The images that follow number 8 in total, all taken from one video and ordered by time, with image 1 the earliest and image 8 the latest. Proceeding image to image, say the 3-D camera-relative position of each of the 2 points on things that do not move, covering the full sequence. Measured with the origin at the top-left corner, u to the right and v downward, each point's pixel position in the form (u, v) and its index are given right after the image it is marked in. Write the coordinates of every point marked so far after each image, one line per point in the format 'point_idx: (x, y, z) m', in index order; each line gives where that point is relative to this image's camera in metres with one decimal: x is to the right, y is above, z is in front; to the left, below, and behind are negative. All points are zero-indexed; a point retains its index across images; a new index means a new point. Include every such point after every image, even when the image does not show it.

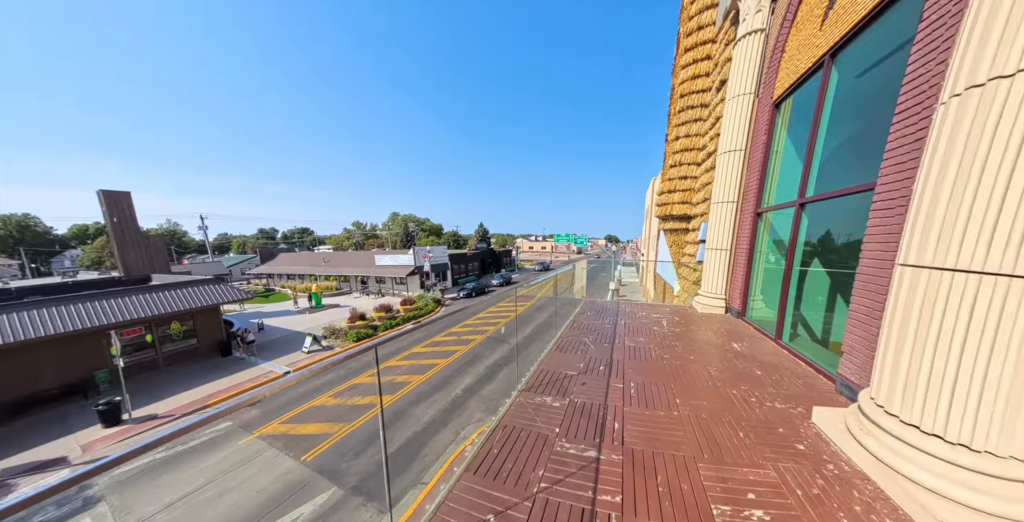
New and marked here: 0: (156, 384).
0: (-12.5, -4.4, +10.3) m
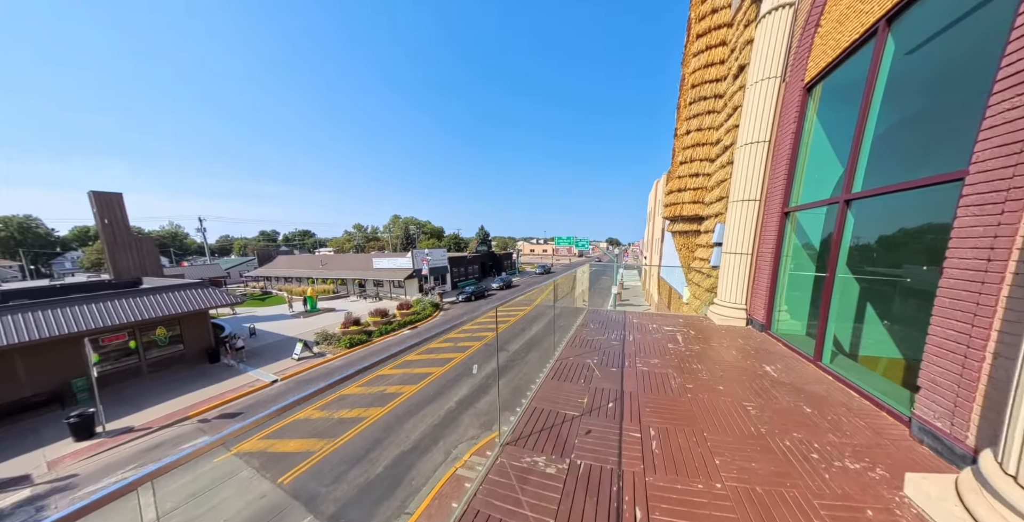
0: (-12.6, -4.5, +9.8) m
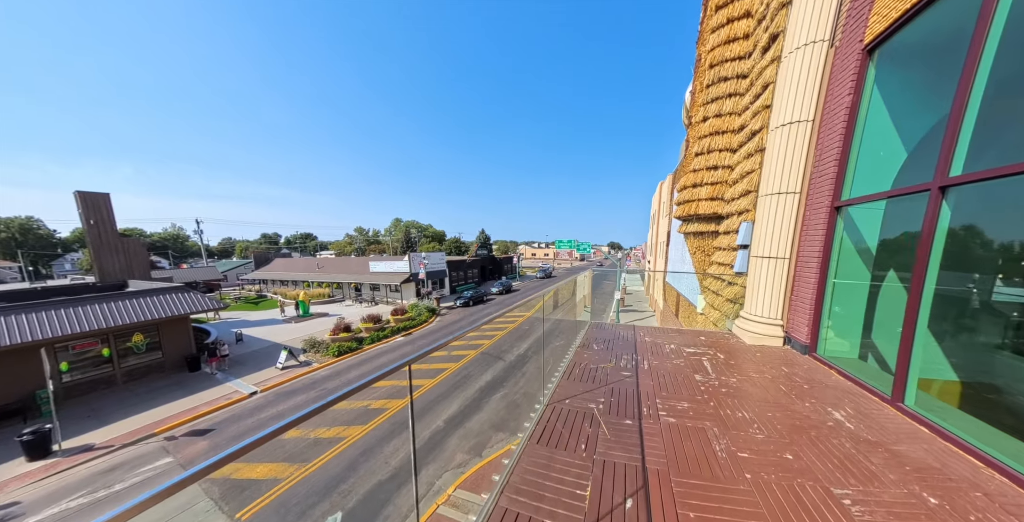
0: (-12.7, -4.6, +9.2) m
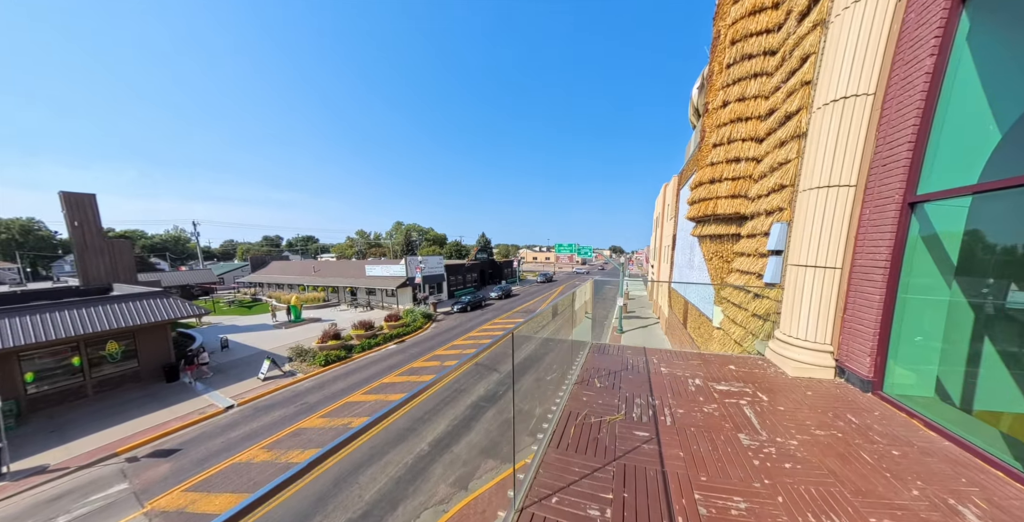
0: (-12.9, -4.7, +8.5) m
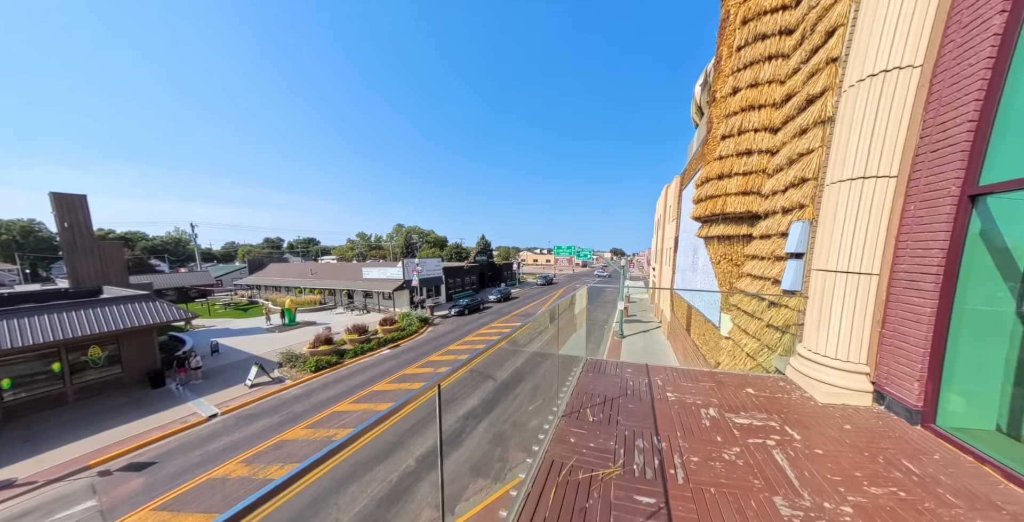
0: (-13.0, -4.7, +8.2) m
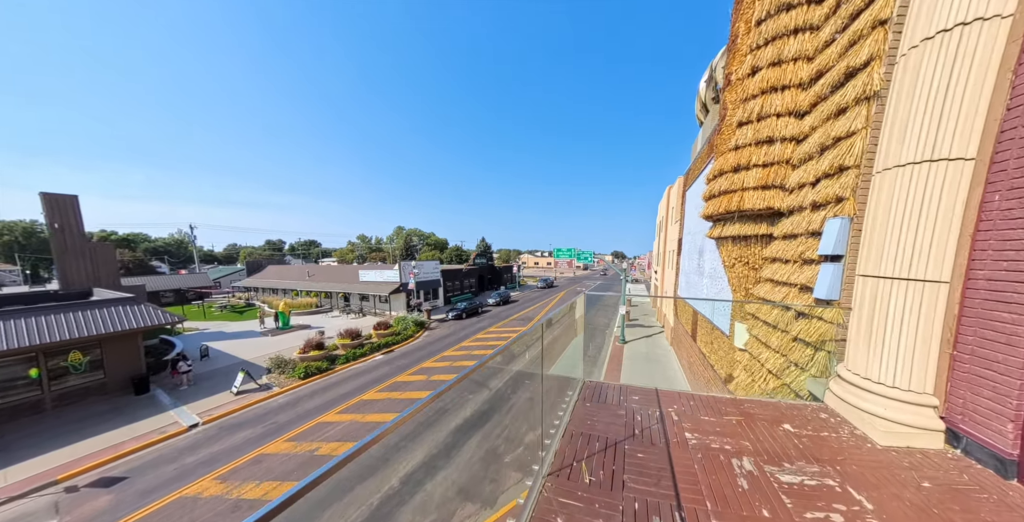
0: (-13.1, -4.8, +7.8) m
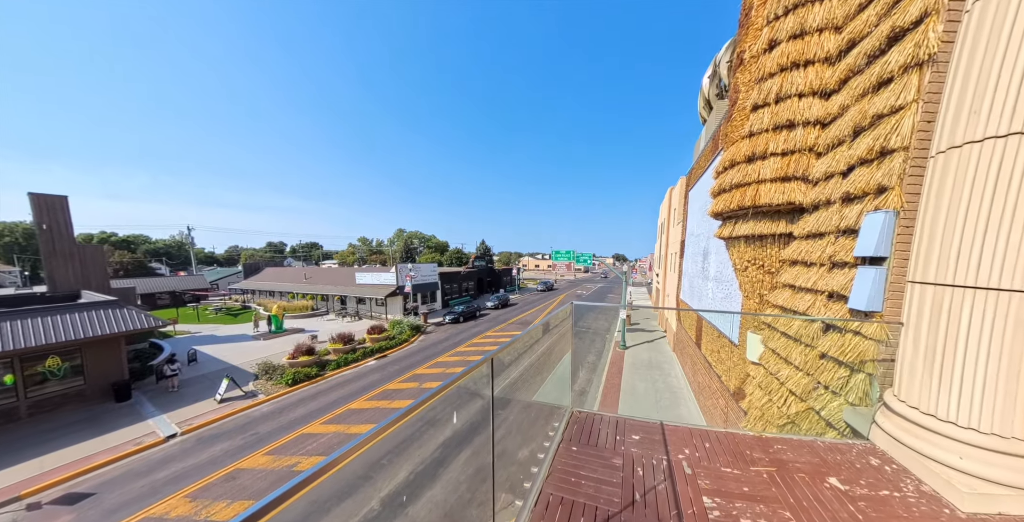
0: (-13.3, -4.8, +7.4) m
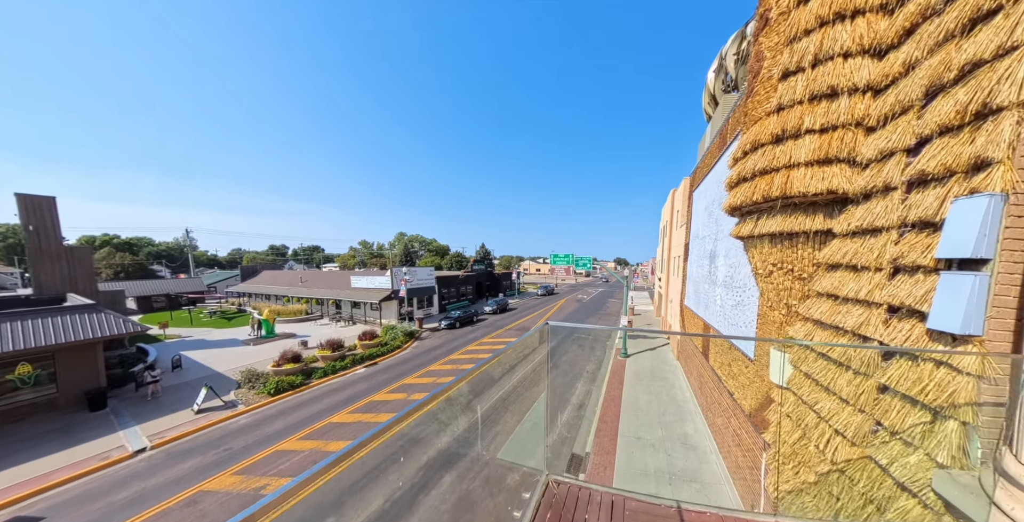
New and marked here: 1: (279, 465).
0: (-13.5, -4.9, +6.9) m
1: (-4.8, -4.2, +6.2) m
